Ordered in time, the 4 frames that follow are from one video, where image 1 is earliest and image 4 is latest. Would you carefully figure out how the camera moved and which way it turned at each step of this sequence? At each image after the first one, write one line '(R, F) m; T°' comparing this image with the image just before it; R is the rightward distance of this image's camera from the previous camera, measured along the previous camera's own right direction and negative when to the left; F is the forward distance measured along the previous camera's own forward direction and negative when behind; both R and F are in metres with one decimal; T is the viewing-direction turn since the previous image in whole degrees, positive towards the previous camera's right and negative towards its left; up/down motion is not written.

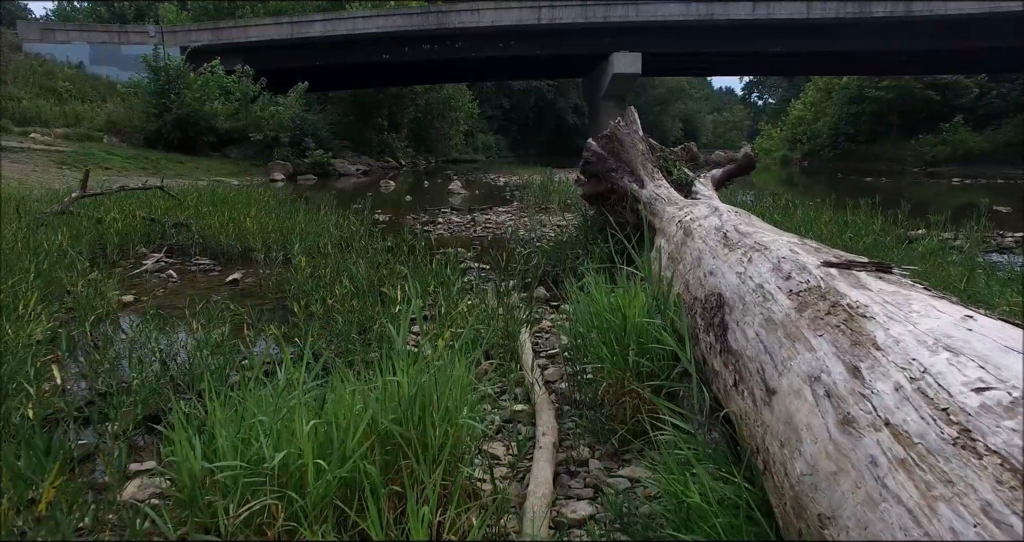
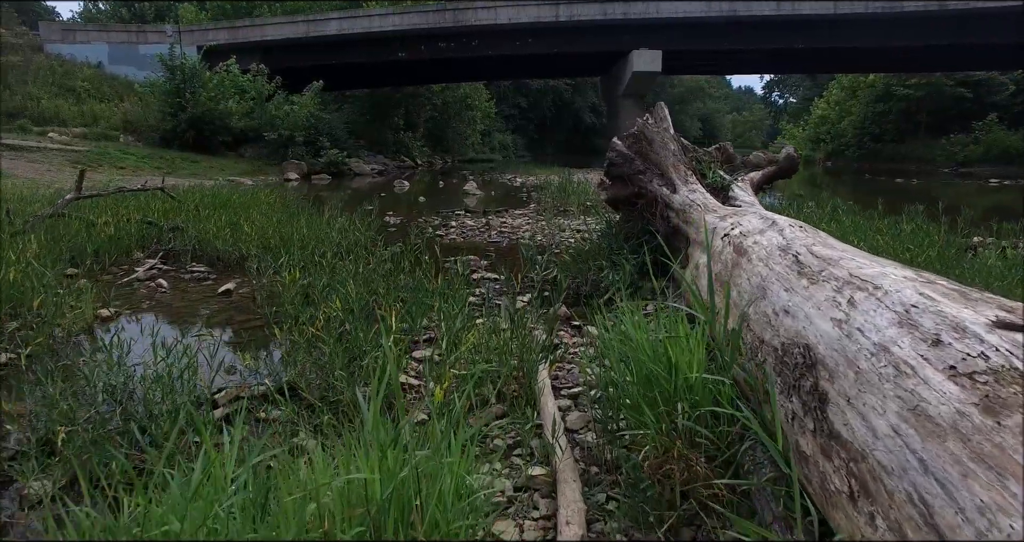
(0.0, +0.5) m; -1°
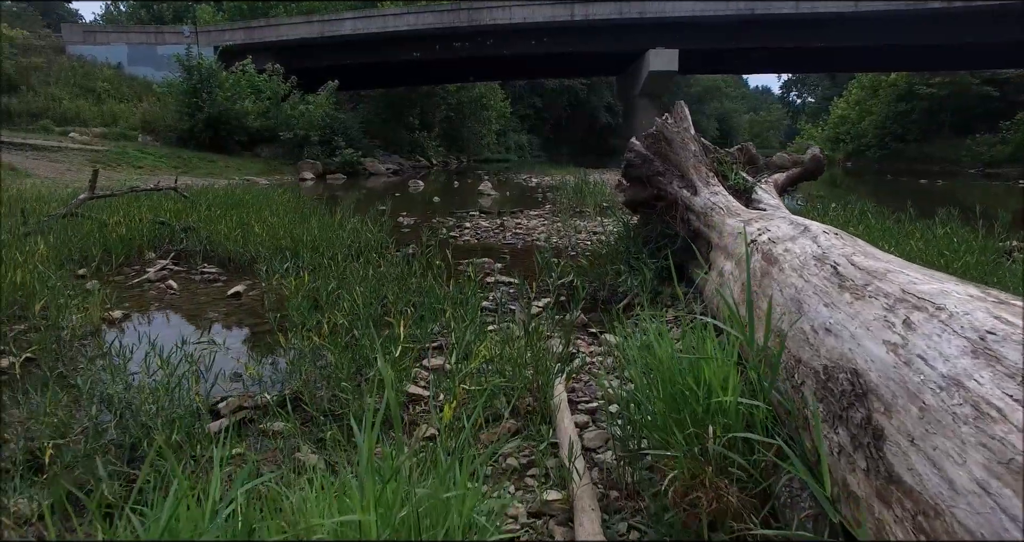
(0.0, +0.1) m; -1°
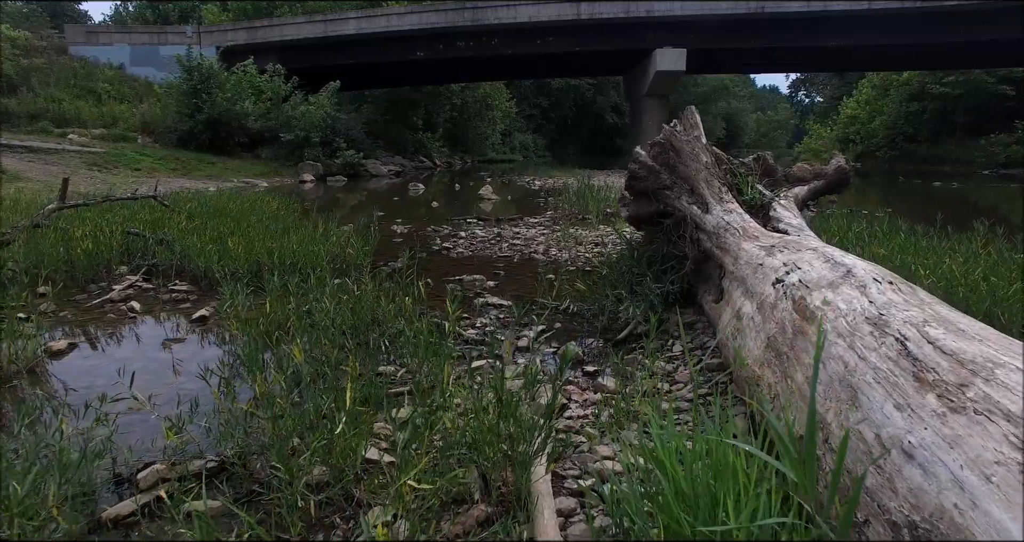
(+0.1, +0.4) m; -1°
